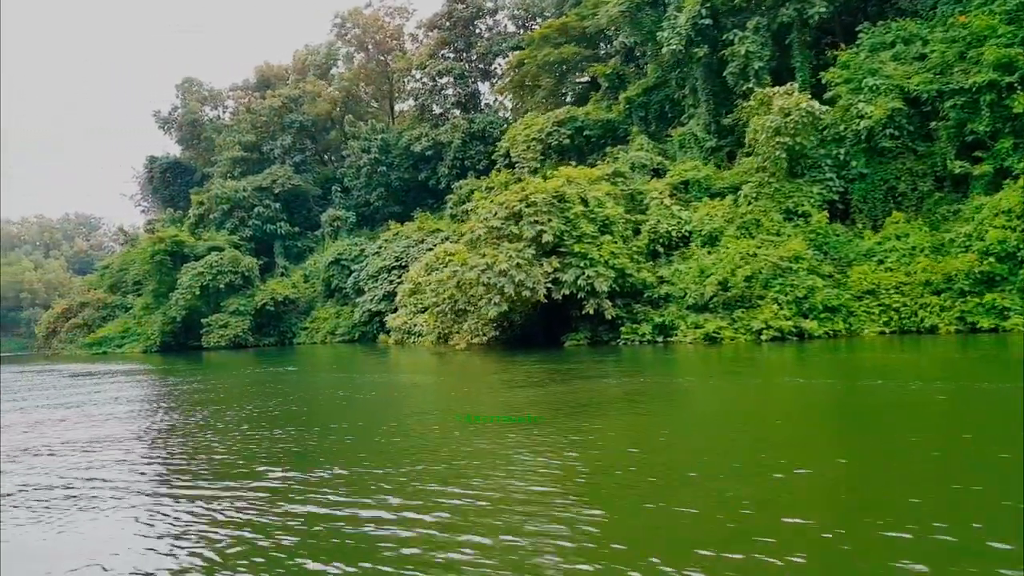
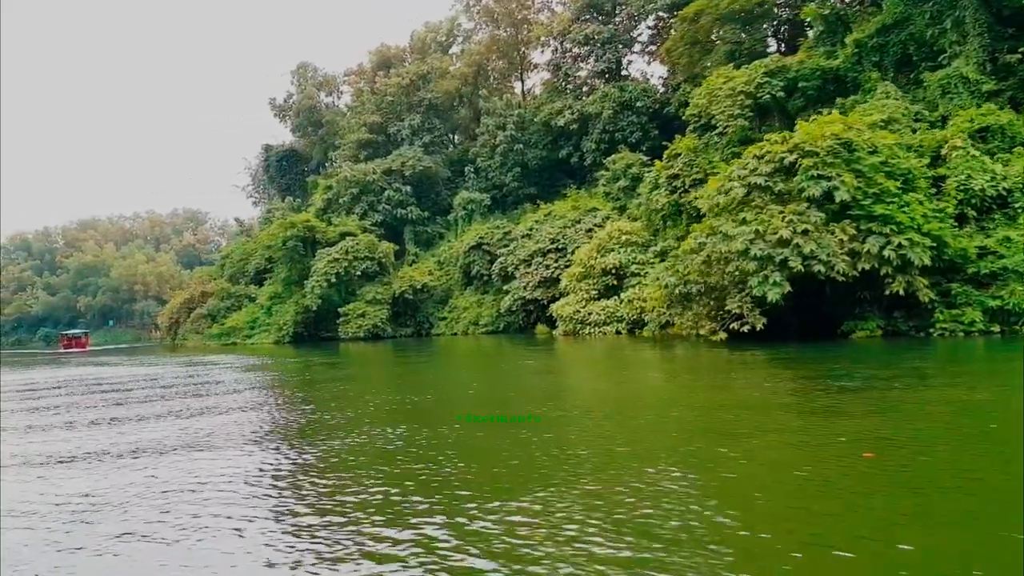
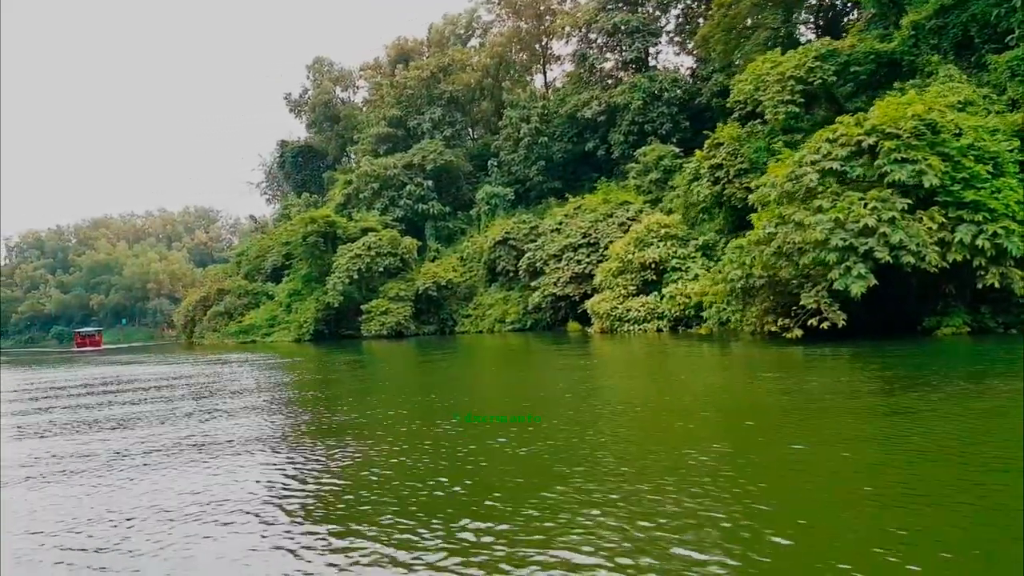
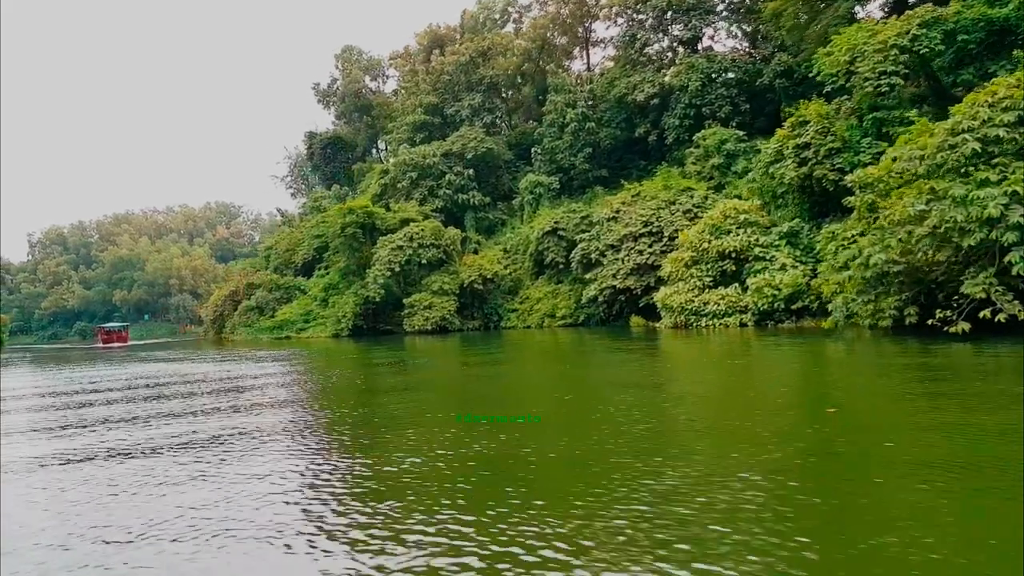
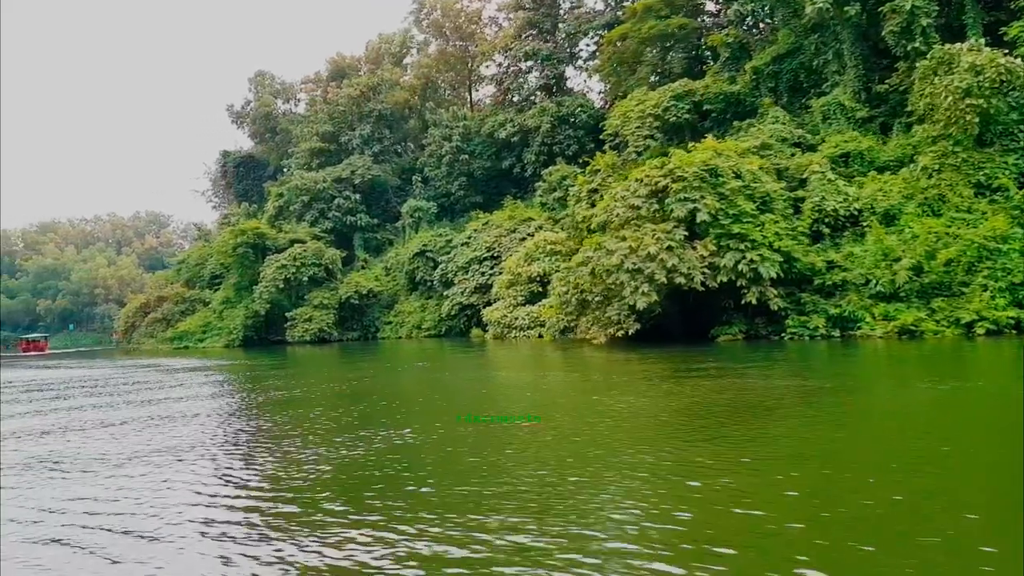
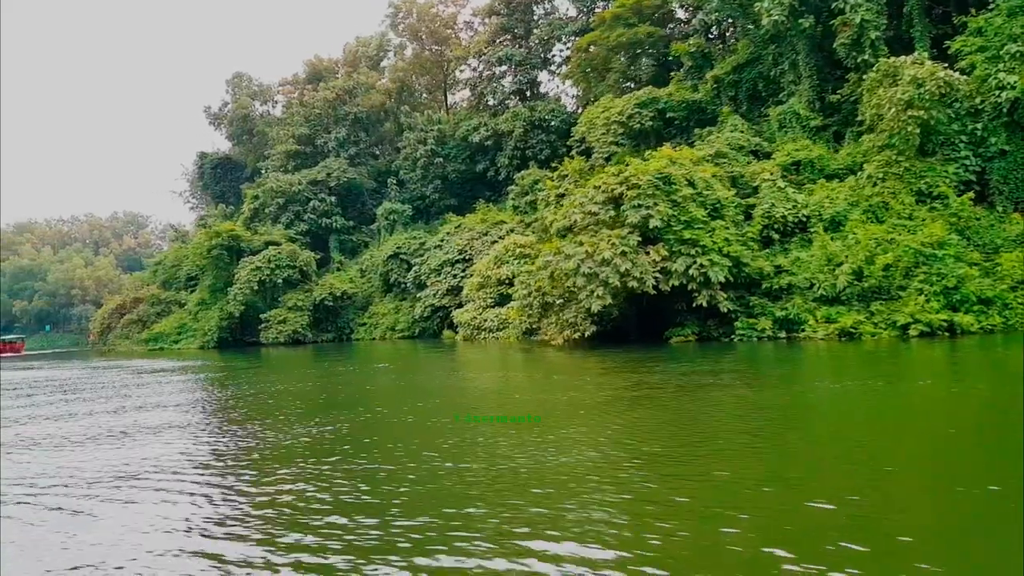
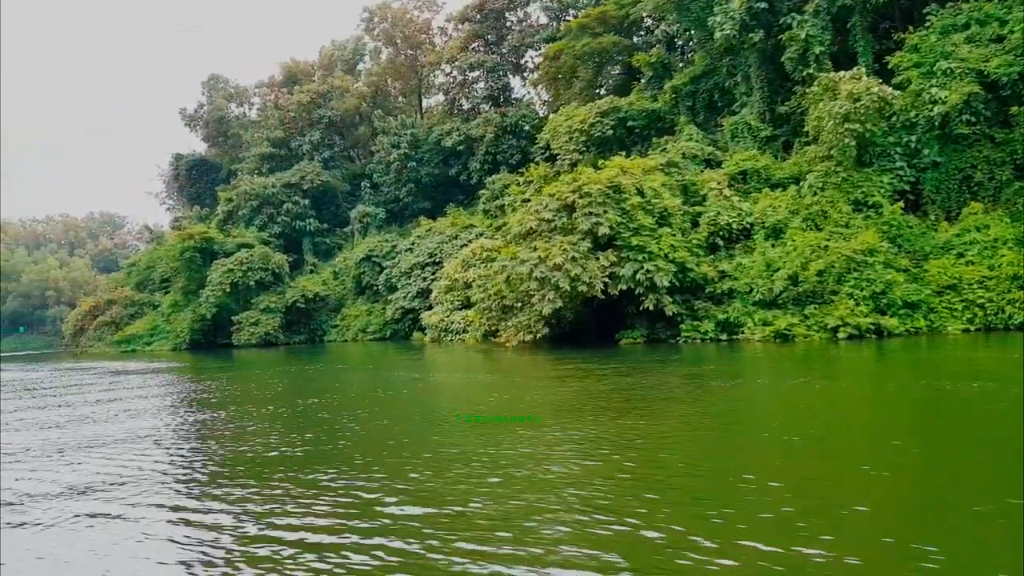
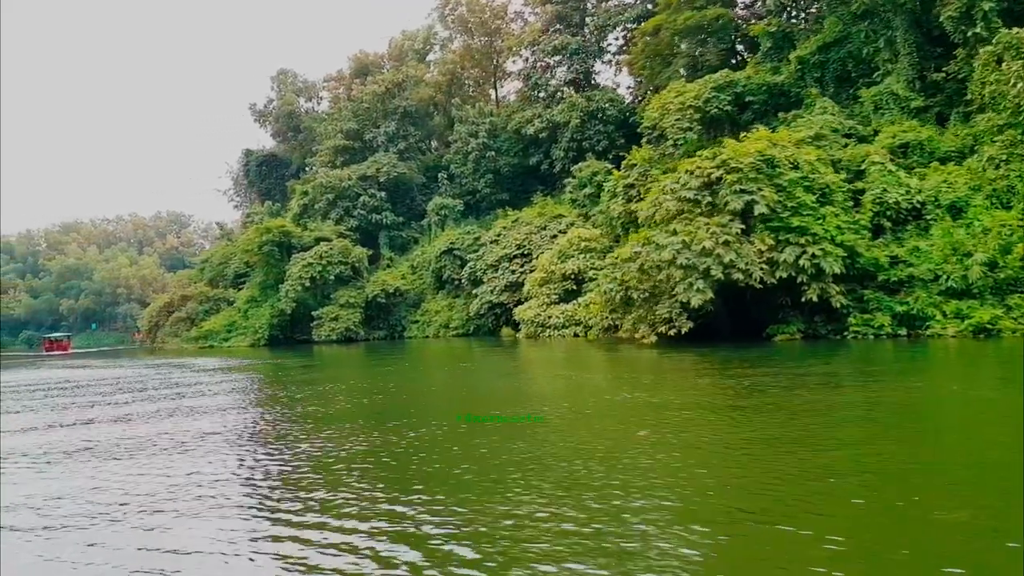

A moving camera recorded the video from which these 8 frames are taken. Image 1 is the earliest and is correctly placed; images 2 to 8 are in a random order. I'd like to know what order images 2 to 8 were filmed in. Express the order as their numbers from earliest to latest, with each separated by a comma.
7, 6, 5, 8, 2, 3, 4
